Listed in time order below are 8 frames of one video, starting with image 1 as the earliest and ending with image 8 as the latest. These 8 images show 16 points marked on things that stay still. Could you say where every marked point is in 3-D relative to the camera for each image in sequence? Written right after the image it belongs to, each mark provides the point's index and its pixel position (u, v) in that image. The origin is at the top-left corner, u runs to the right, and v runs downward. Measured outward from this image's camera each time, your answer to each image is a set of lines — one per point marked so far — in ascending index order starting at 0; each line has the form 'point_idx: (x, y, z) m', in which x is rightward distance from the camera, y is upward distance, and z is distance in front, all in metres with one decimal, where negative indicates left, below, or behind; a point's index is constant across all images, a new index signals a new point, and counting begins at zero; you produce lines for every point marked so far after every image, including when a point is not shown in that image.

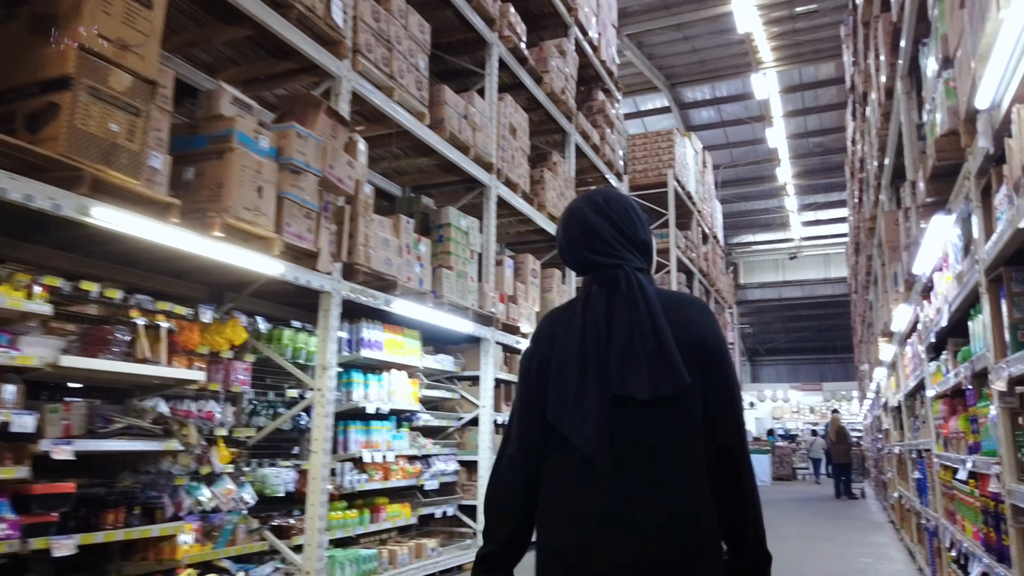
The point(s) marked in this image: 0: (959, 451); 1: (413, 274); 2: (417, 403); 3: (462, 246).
0: (+2.1, -0.8, +3.4) m
1: (-0.7, +0.1, +5.2) m
2: (-0.7, -0.9, +5.8) m
3: (-0.4, +0.3, +6.0) m
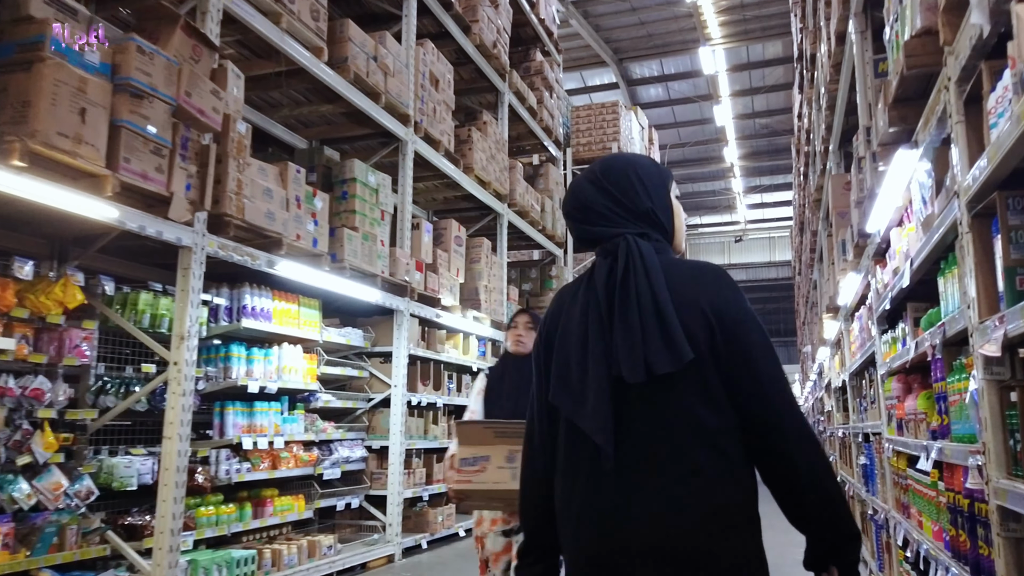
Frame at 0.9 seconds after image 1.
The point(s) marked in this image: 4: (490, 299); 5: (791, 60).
0: (+1.6, -0.6, +2.9) m
1: (-1.3, +0.3, +4.5) m
2: (-1.4, -0.6, +5.1) m
3: (-1.0, +0.6, +5.4) m
4: (-0.2, -0.1, +7.5) m
5: (+7.3, +5.9, +19.3) m
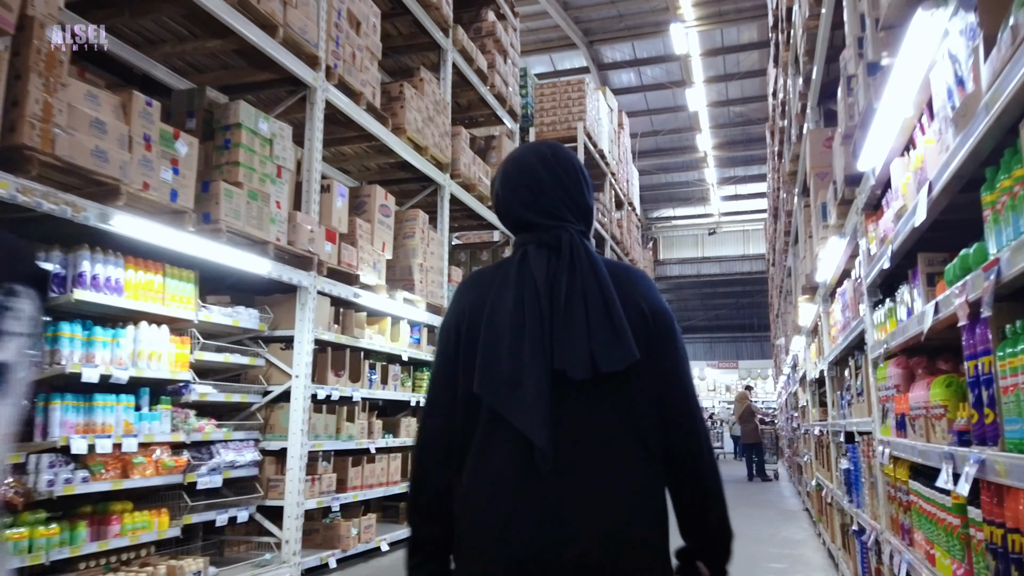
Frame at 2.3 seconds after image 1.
0: (+1.2, -0.4, +2.1) m
1: (-1.7, +0.5, +3.6) m
2: (-1.8, -0.5, +4.2) m
3: (-1.5, +0.8, +4.4) m
4: (-0.8, +0.1, +6.6) m
5: (+6.4, +6.1, +18.6) m
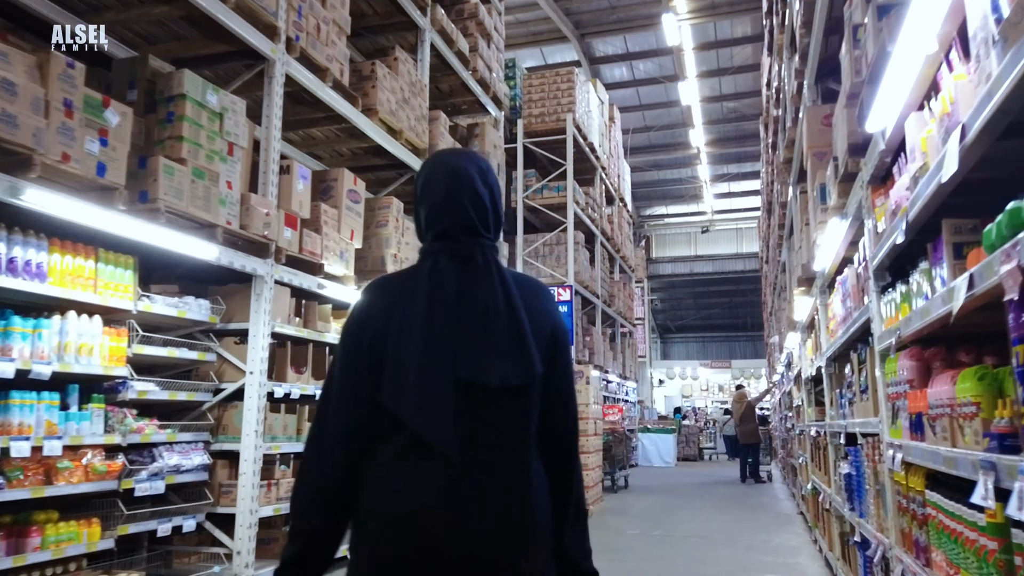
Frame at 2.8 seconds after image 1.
0: (+1.0, -0.4, +1.7) m
1: (-1.9, +0.6, +3.2) m
2: (-2.0, -0.4, +3.8) m
3: (-1.7, +0.9, +4.1) m
4: (-0.9, +0.1, +6.2) m
5: (+6.2, +6.2, +18.3) m
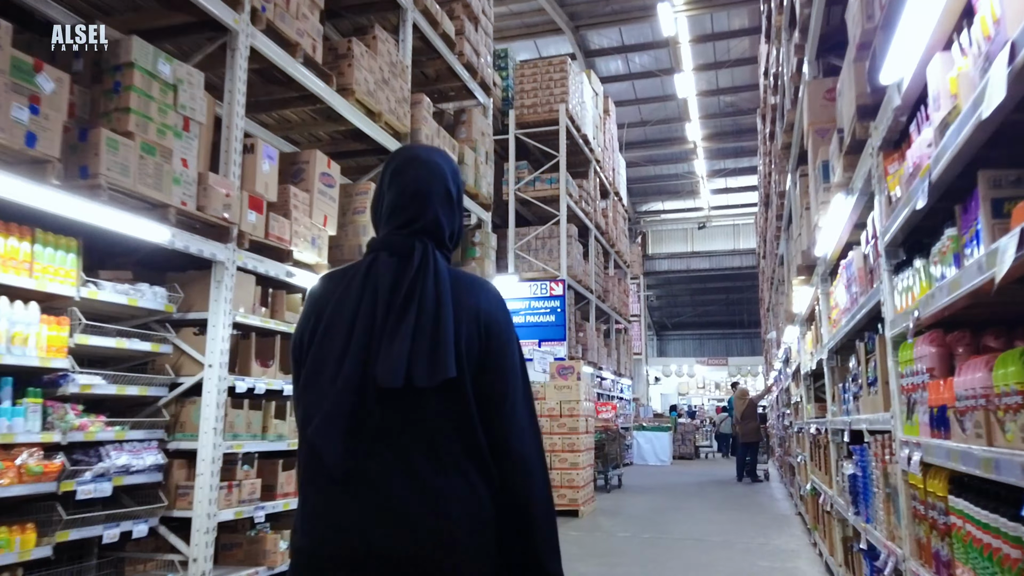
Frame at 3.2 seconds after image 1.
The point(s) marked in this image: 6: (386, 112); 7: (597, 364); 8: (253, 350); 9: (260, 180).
0: (+0.9, -0.3, +1.4) m
1: (-2.0, +0.7, +2.9) m
2: (-2.1, -0.3, +3.5) m
3: (-1.8, +0.9, +3.7) m
4: (-1.1, +0.2, +5.9) m
5: (+6.0, +6.3, +18.0) m
6: (-1.0, +1.4, +6.0) m
7: (+1.6, -1.4, +13.8) m
8: (-1.6, -0.4, +4.4) m
9: (-1.5, +0.6, +4.4) m
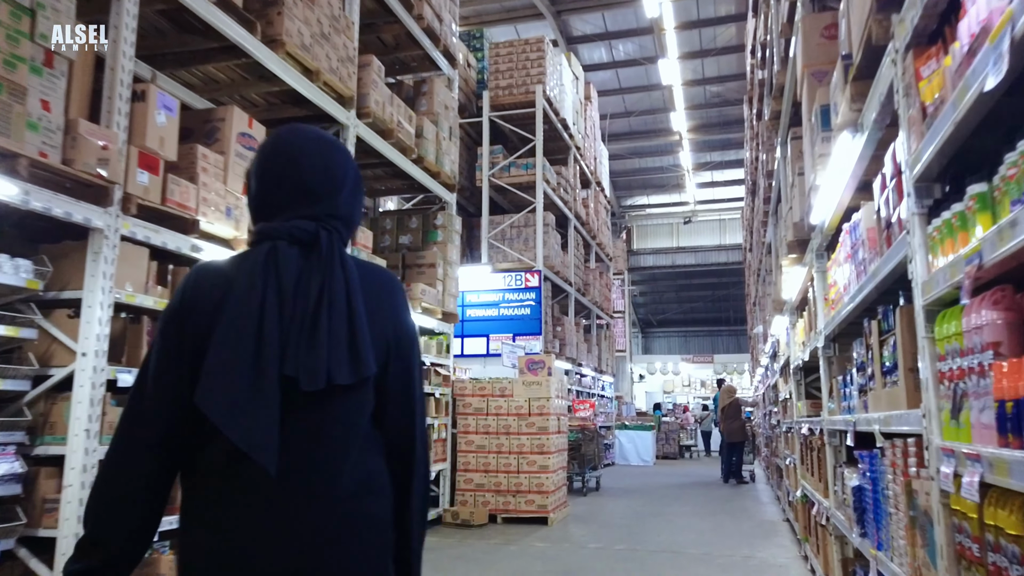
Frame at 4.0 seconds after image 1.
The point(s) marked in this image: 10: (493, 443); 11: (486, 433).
0: (+0.7, -0.2, +0.8) m
1: (-2.3, +0.8, +2.2) m
2: (-2.4, -0.2, +2.8) m
3: (-2.1, +1.1, +3.0) m
4: (-1.4, +0.3, +5.2) m
5: (+5.5, +6.4, +17.4) m
6: (-1.4, +1.6, +5.3) m
7: (+1.1, -1.3, +13.2) m
8: (-1.8, -0.2, +3.7) m
9: (-1.8, +0.8, +3.7) m
10: (-0.2, -1.6, +7.4) m
11: (-0.3, -1.5, +7.4) m
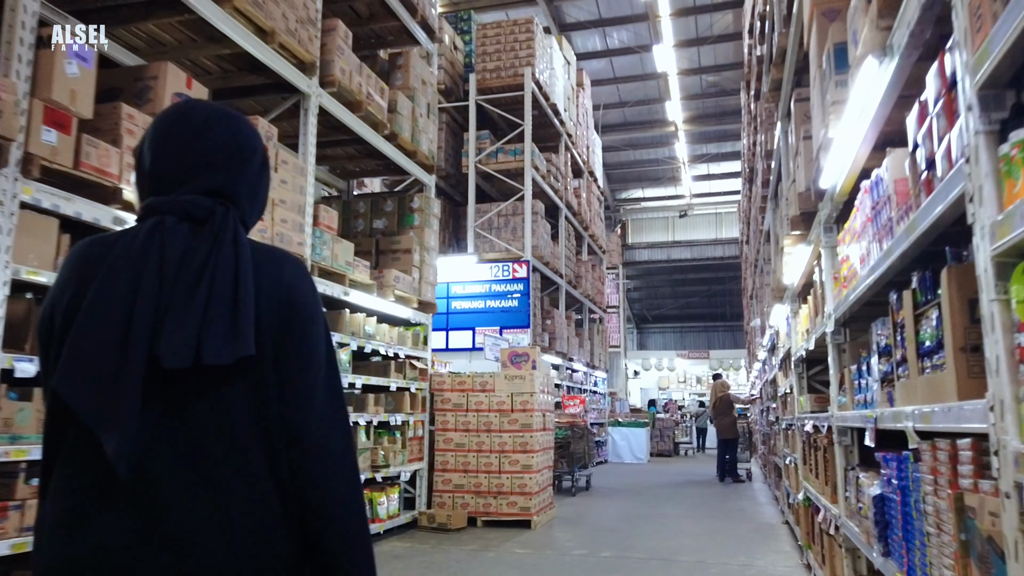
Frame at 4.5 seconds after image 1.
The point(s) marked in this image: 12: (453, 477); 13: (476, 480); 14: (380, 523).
0: (+0.6, -0.1, +0.3) m
1: (-2.4, +0.9, +1.7) m
2: (-2.5, -0.1, +2.3) m
3: (-2.2, +1.2, +2.5) m
4: (-1.5, +0.5, +4.7) m
5: (+5.3, +6.6, +16.9) m
6: (-1.5, +1.7, +4.8) m
7: (+0.9, -1.2, +12.7) m
8: (-2.0, -0.1, +3.2) m
9: (-2.0, +0.9, +3.2) m
10: (-0.4, -1.4, +6.9) m
11: (-0.4, -1.3, +7.0) m
12: (-0.6, -1.8, +6.9) m
13: (-0.3, -1.8, +6.8) m
14: (-1.1, -1.9, +6.0) m
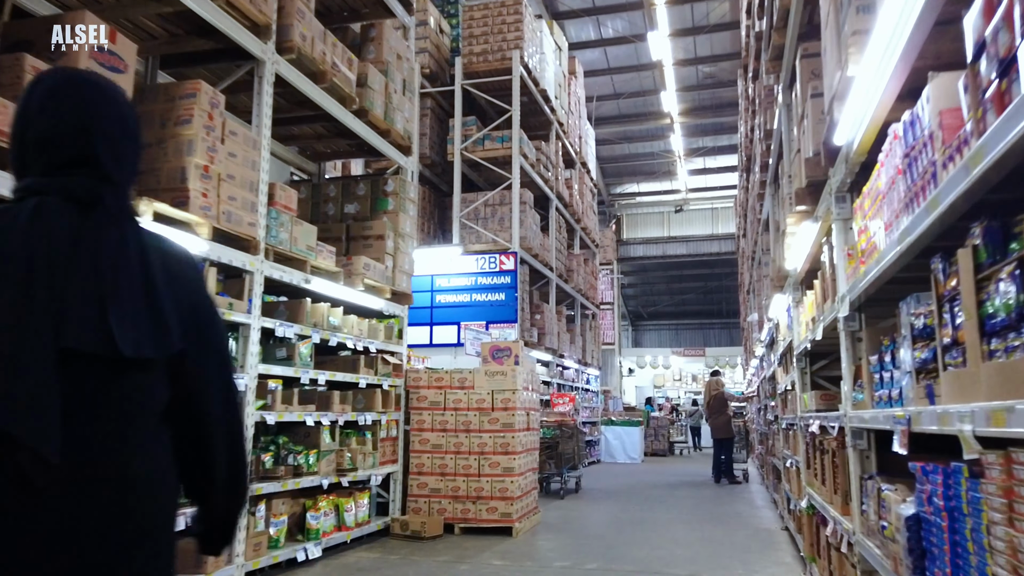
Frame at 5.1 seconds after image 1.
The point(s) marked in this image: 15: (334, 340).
0: (+0.4, 0.0, -0.2) m
1: (-2.6, +1.0, +1.2) m
2: (-2.7, 0.0, +1.8) m
3: (-2.4, +1.2, +2.1) m
4: (-1.7, +0.5, +4.2) m
5: (+5.1, +6.7, +16.5) m
6: (-1.7, +1.8, +4.4) m
7: (+0.7, -1.0, +12.2) m
8: (-2.2, -0.1, +2.7) m
9: (-2.1, +1.0, +2.8) m
10: (-0.5, -1.3, +6.4) m
11: (-0.6, -1.2, +6.5) m
12: (-0.7, -1.7, +6.4) m
13: (-0.5, -1.7, +6.4) m
14: (-1.2, -1.8, +5.6) m
15: (-1.3, -0.4, +5.4) m
